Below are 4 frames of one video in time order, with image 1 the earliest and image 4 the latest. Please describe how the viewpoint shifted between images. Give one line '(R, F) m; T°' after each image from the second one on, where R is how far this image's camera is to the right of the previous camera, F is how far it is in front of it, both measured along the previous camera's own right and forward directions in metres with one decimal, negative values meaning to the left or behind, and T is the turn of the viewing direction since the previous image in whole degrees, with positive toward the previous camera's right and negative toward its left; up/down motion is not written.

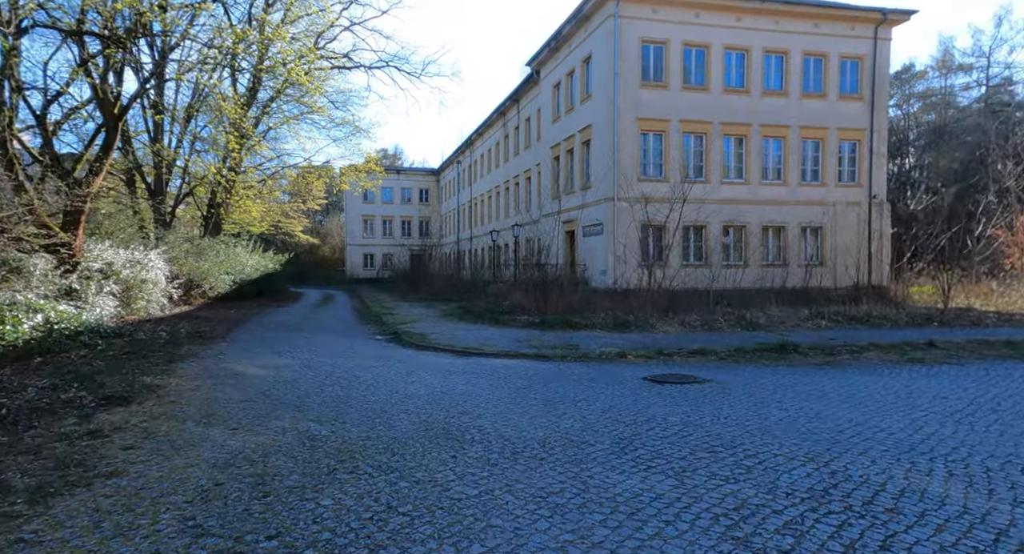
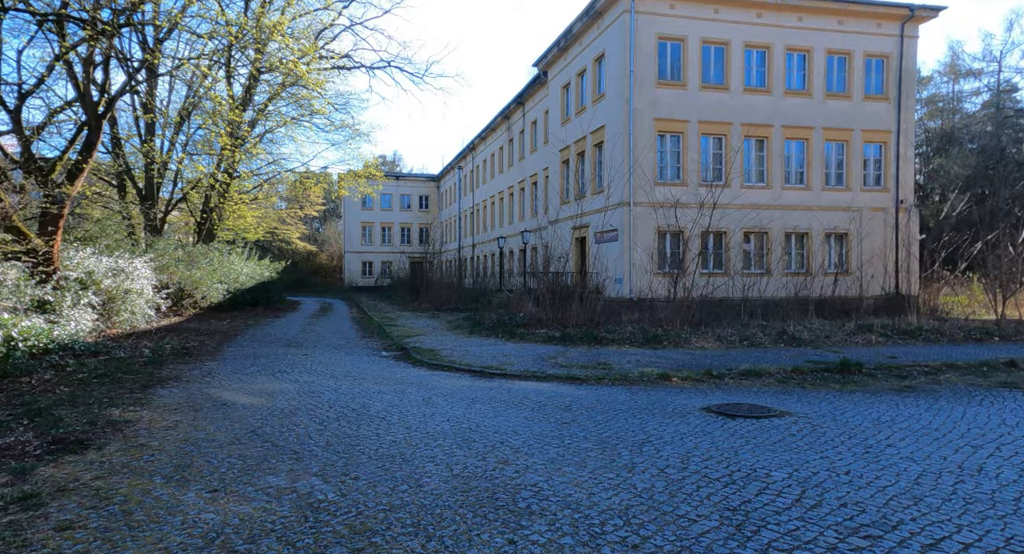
(-0.4, +1.1) m; 0°
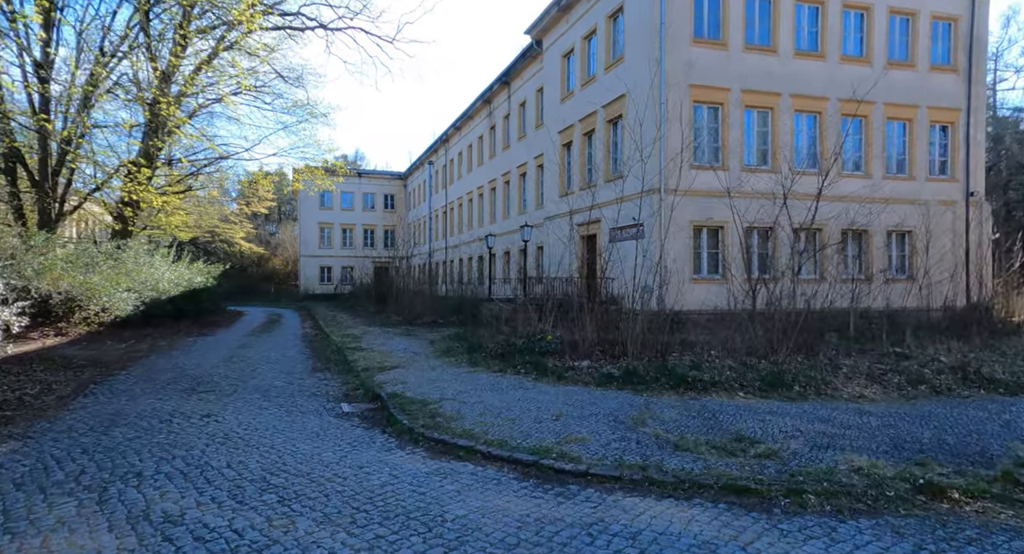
(-0.9, +4.1) m; +4°
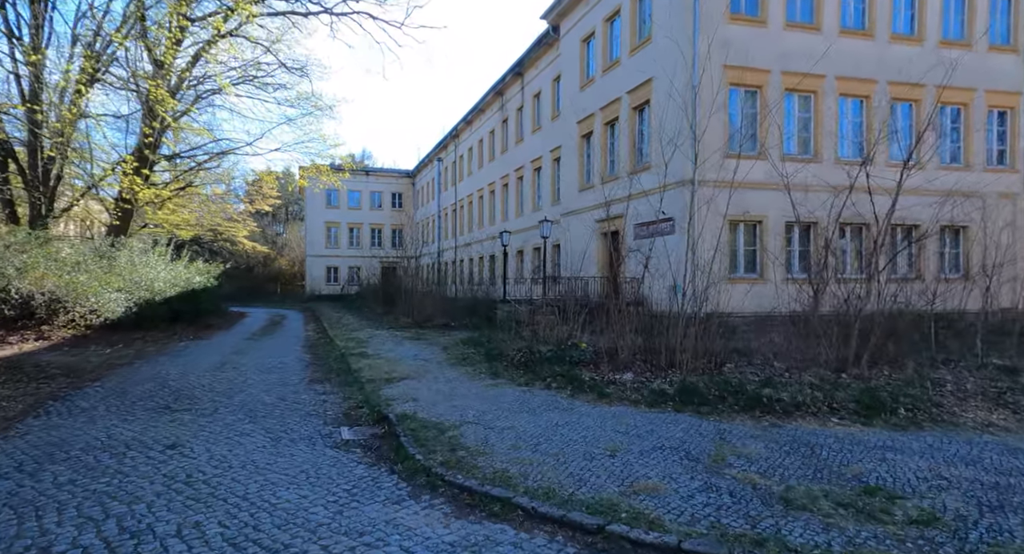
(-0.3, +1.2) m; -1°
